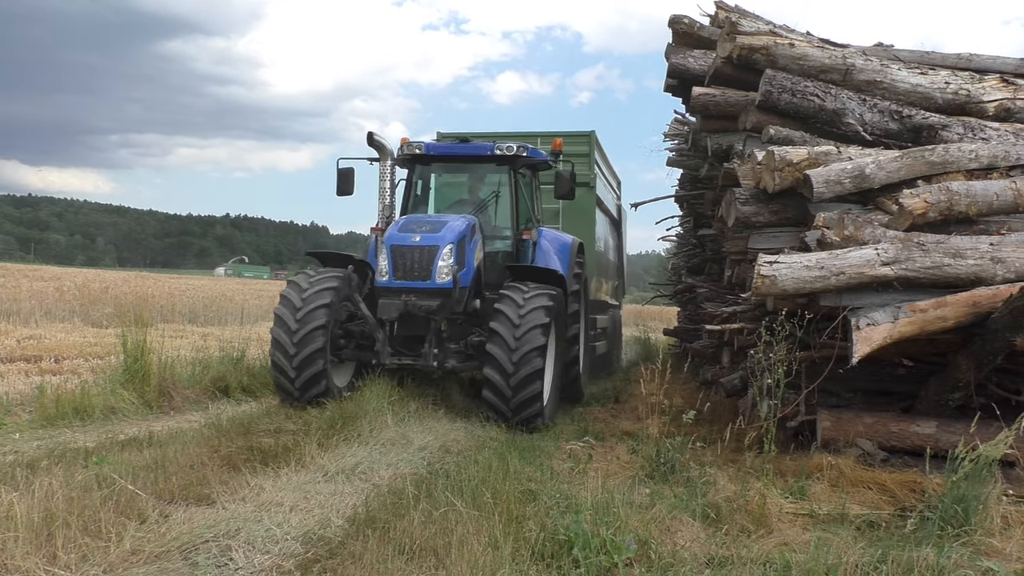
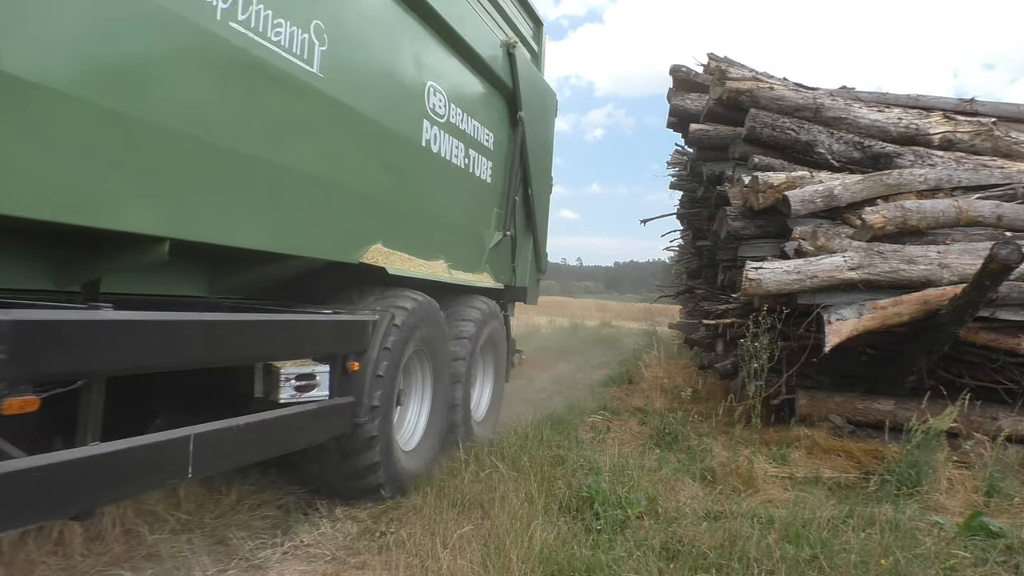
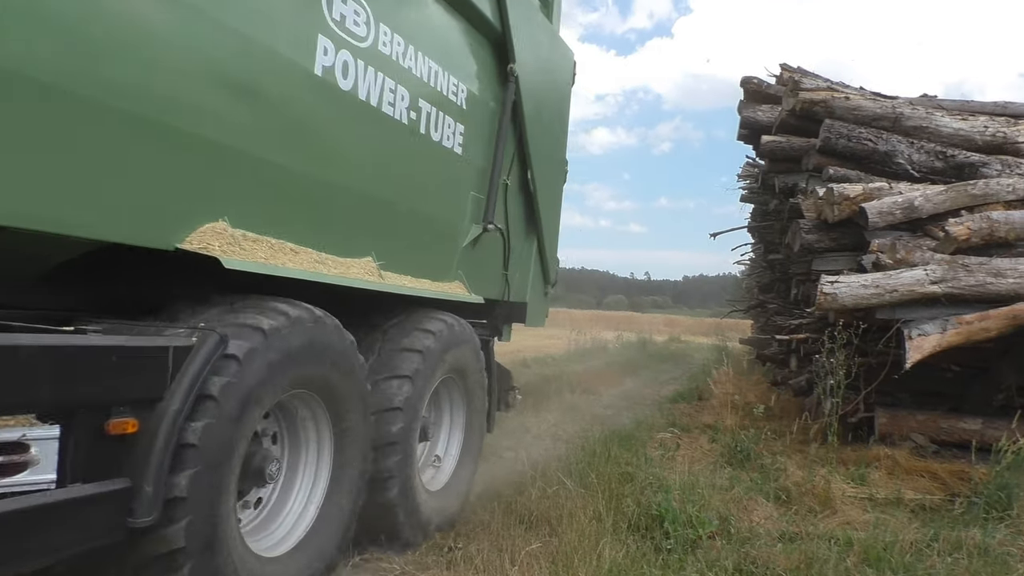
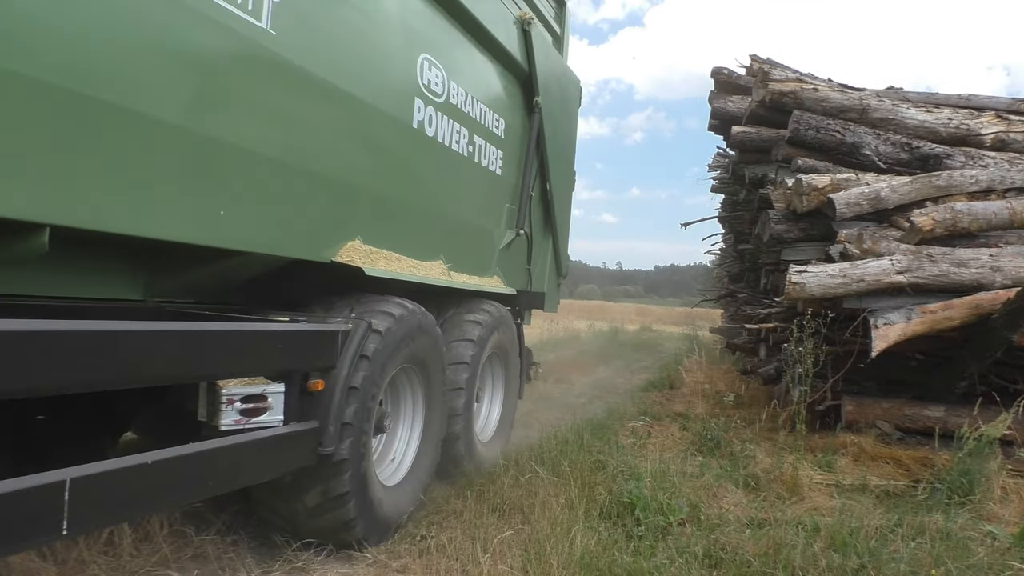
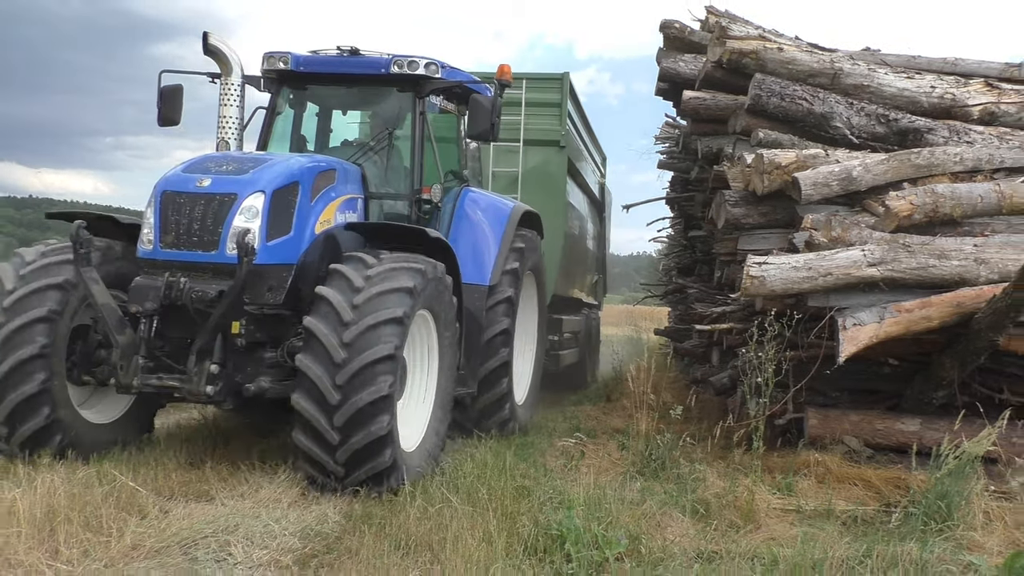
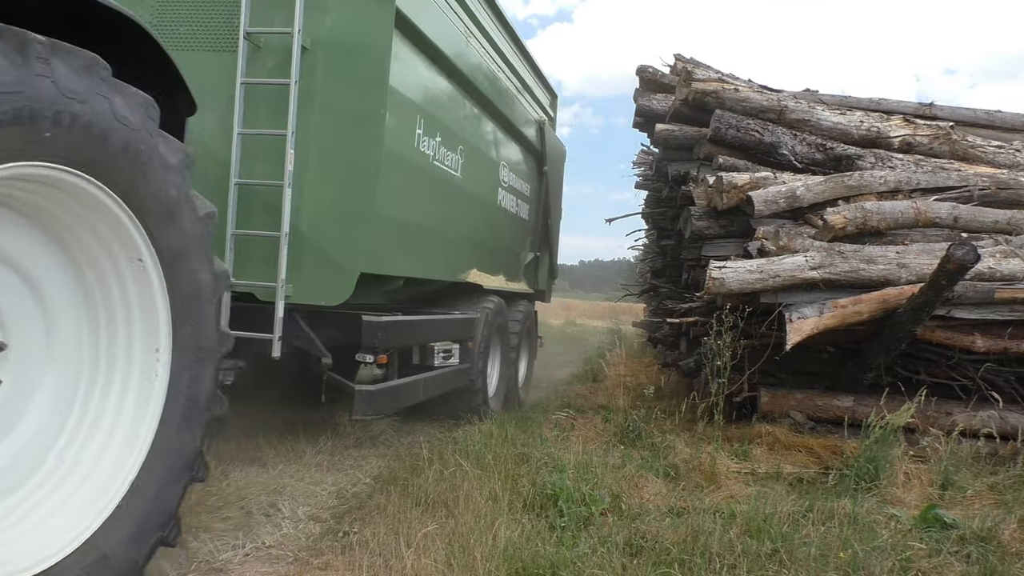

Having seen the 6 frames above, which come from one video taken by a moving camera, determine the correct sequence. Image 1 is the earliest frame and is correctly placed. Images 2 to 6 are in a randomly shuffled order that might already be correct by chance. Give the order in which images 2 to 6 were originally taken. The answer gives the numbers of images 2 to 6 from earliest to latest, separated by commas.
5, 6, 2, 4, 3
